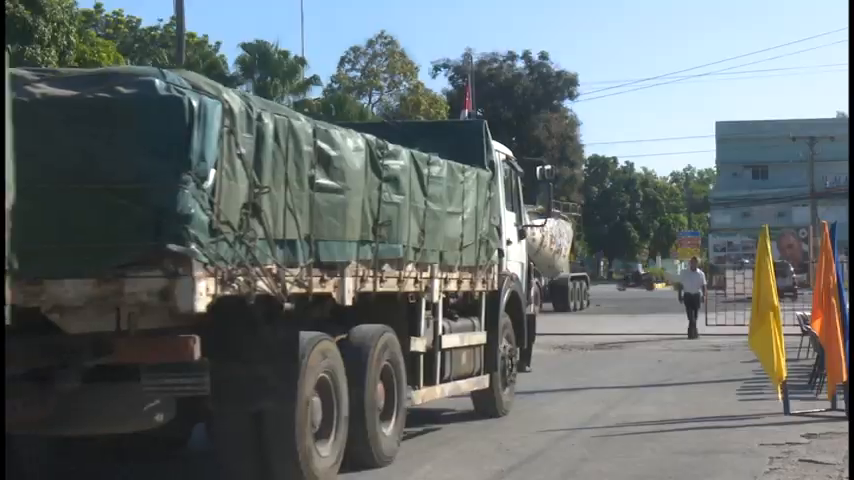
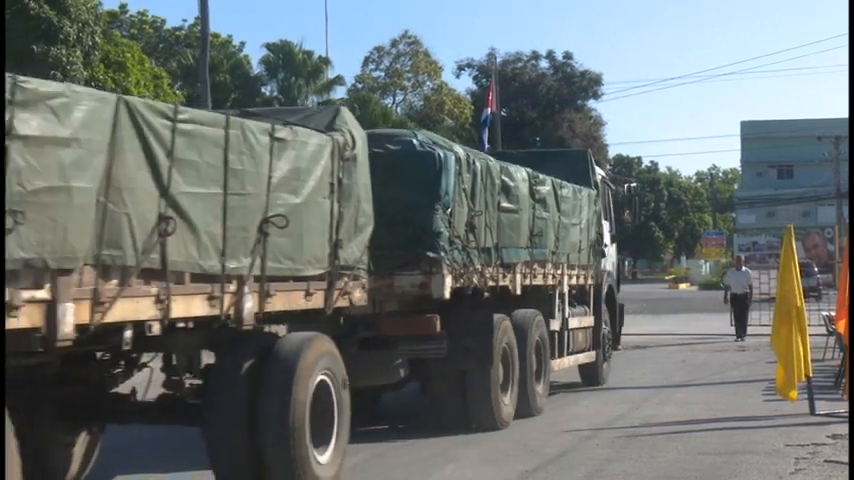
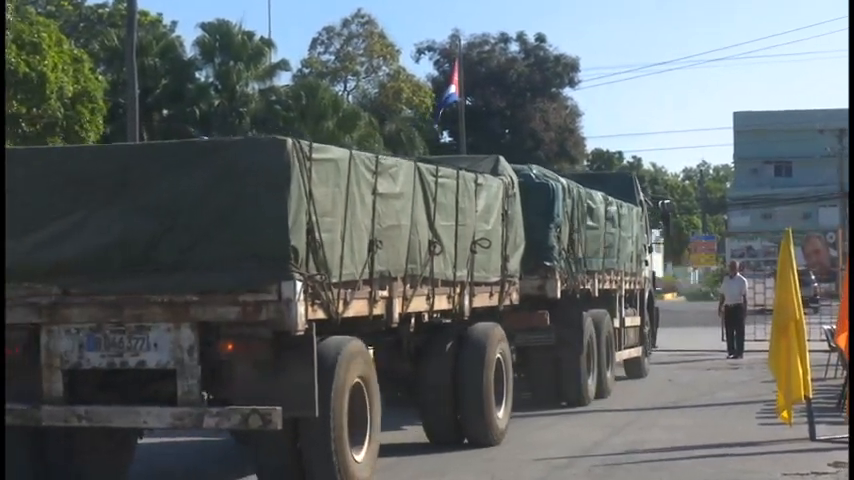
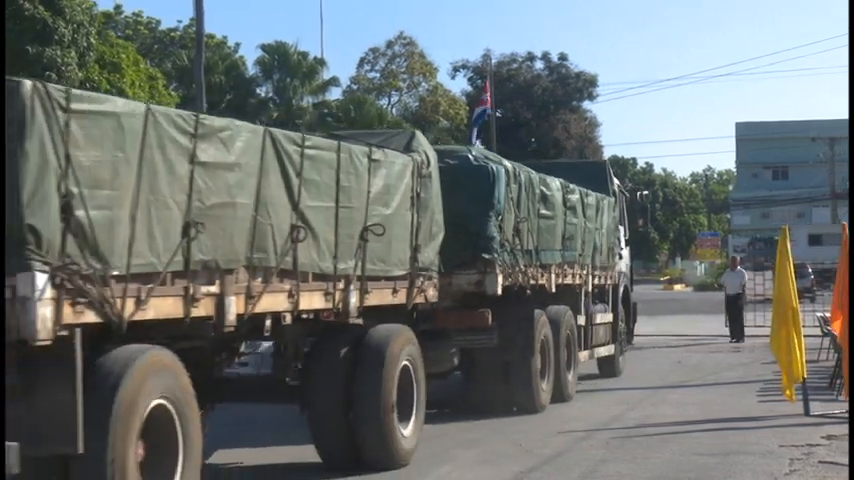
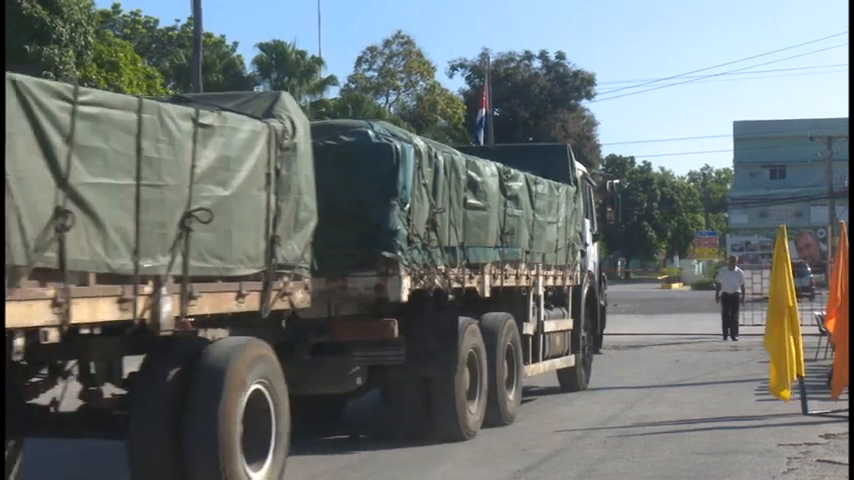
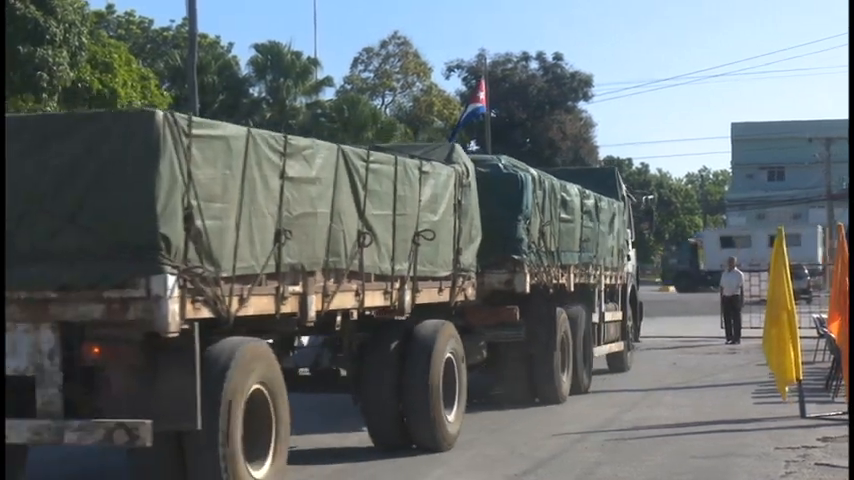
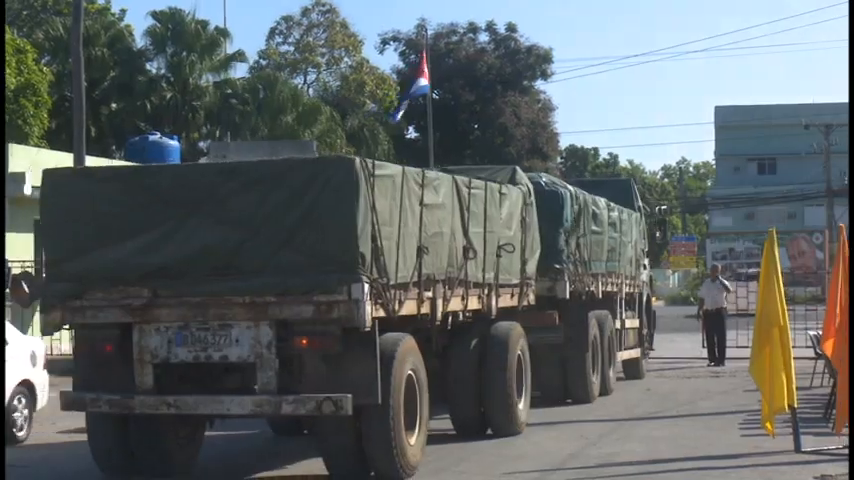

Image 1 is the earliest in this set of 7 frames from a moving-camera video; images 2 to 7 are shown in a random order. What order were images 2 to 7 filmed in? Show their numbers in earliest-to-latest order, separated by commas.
5, 2, 4, 6, 3, 7
